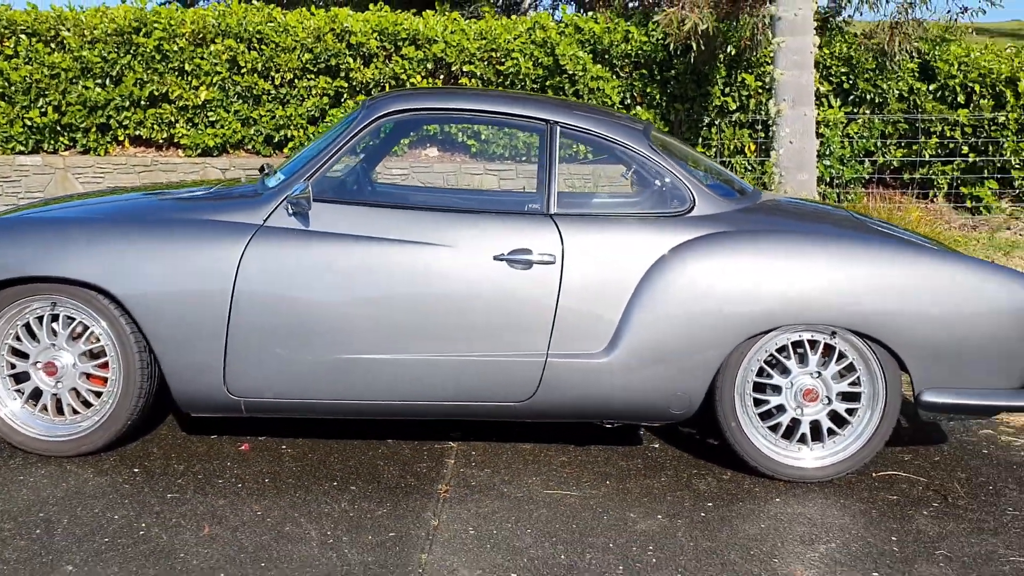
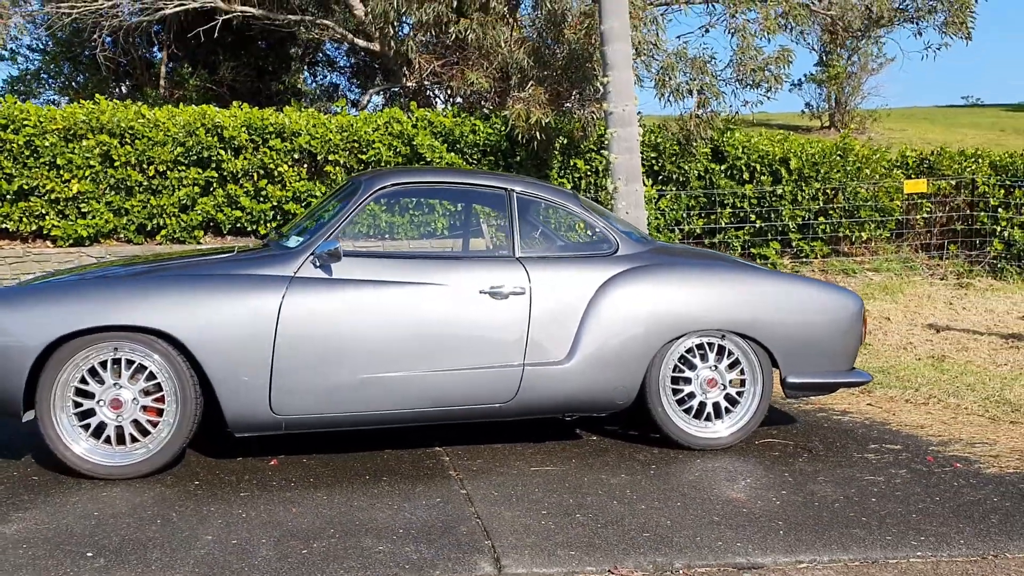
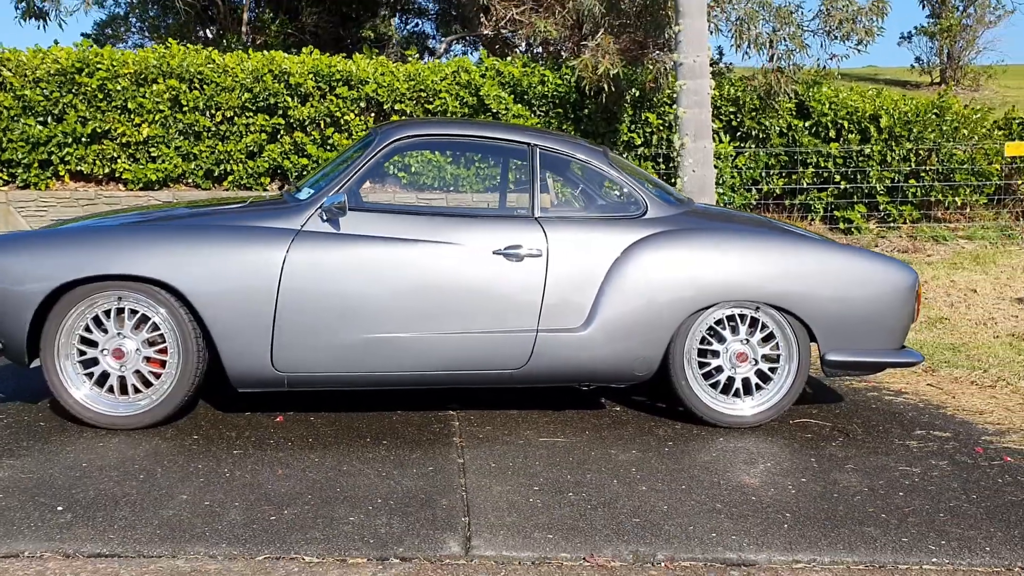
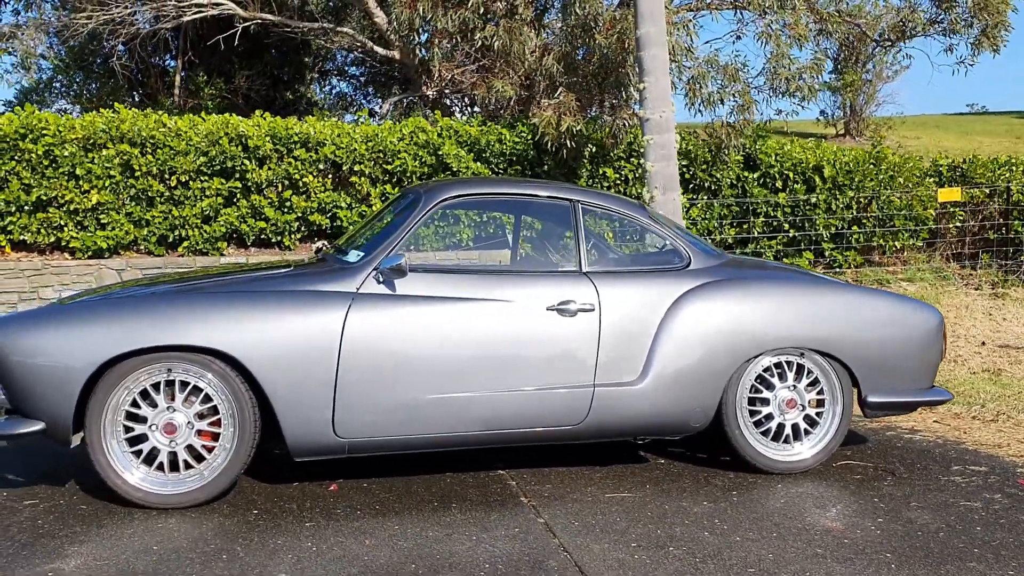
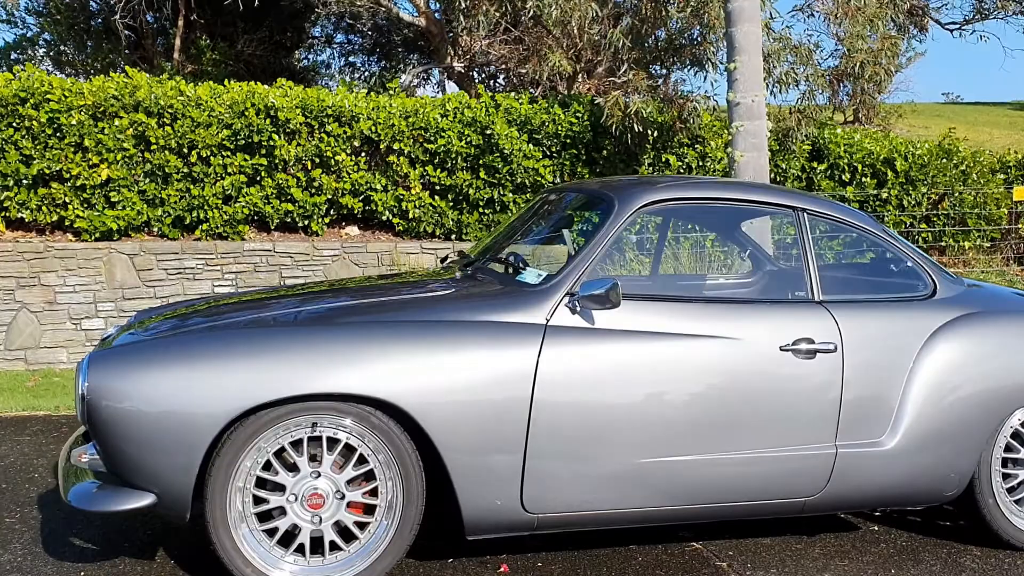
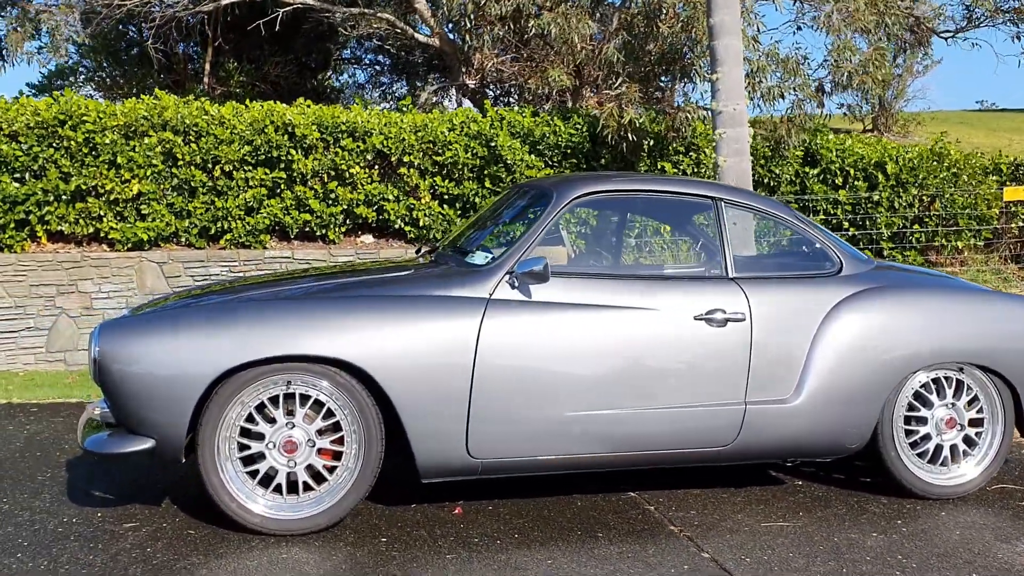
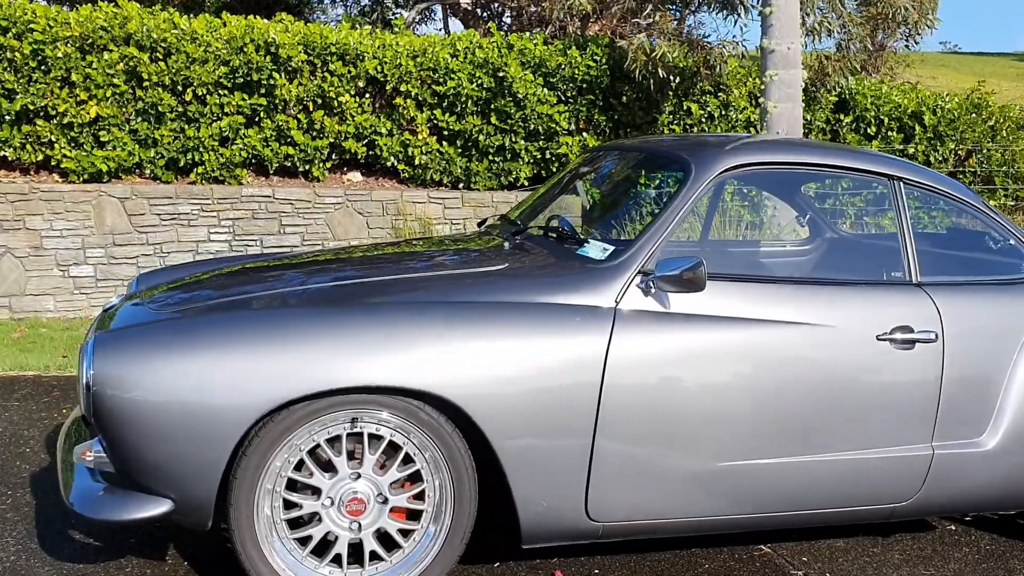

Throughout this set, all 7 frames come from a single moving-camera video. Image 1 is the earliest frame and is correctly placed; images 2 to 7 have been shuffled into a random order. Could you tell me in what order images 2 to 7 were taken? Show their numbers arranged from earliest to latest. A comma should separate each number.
3, 2, 4, 6, 5, 7
